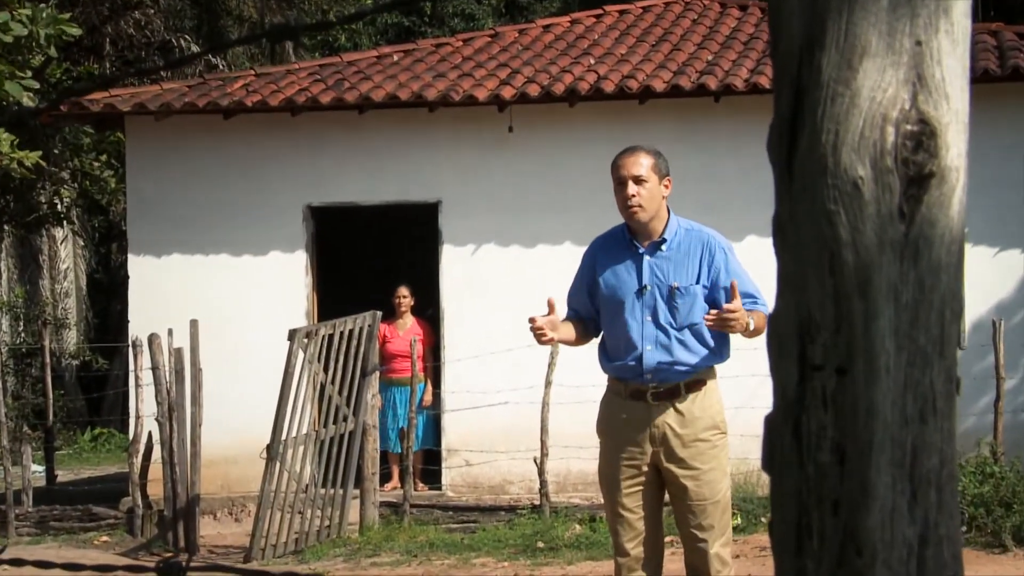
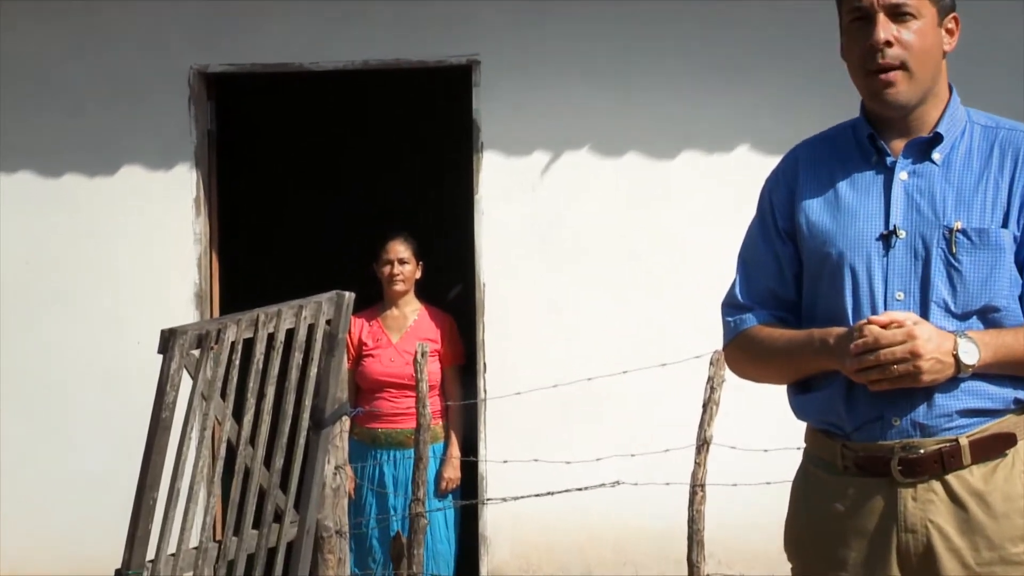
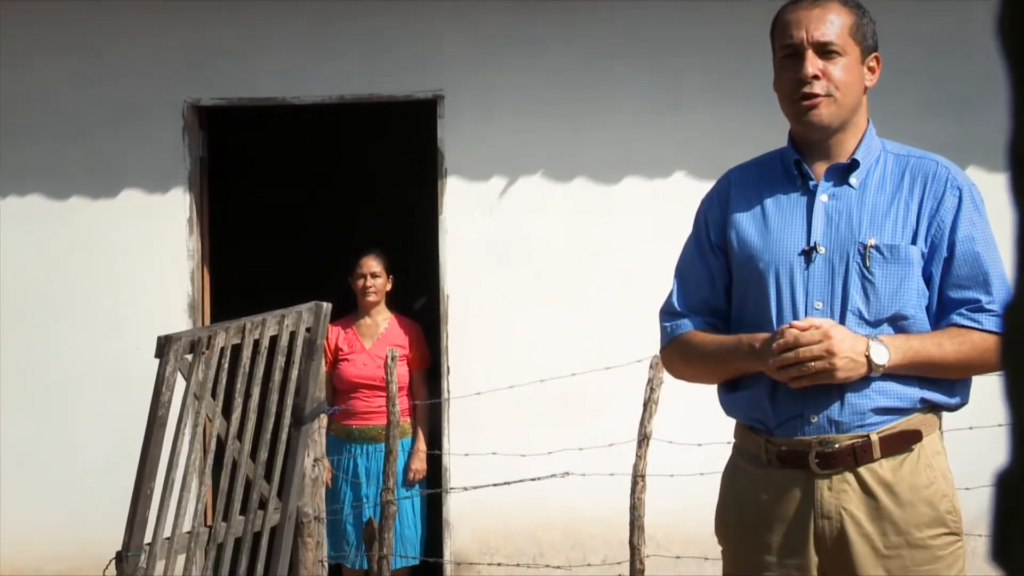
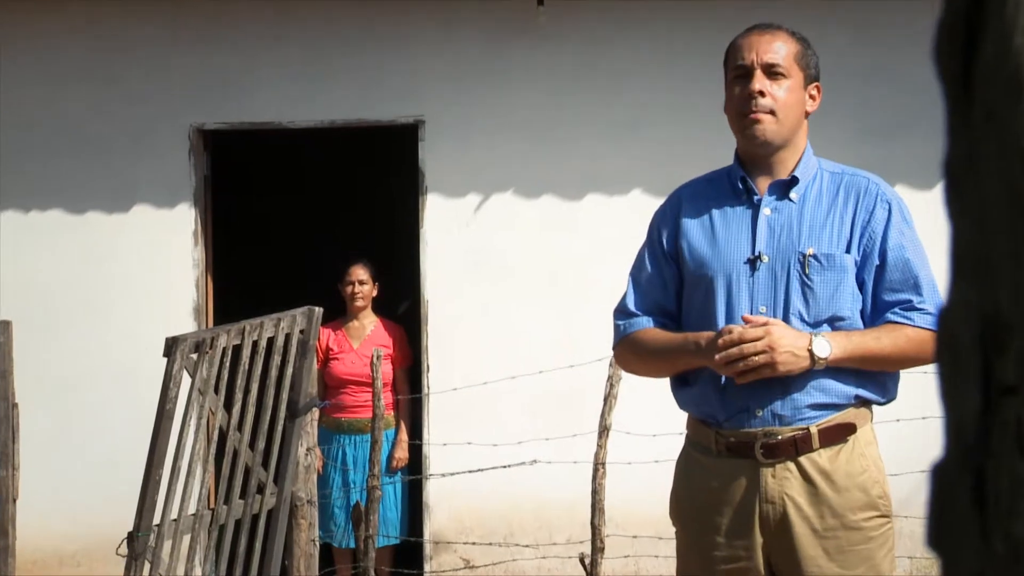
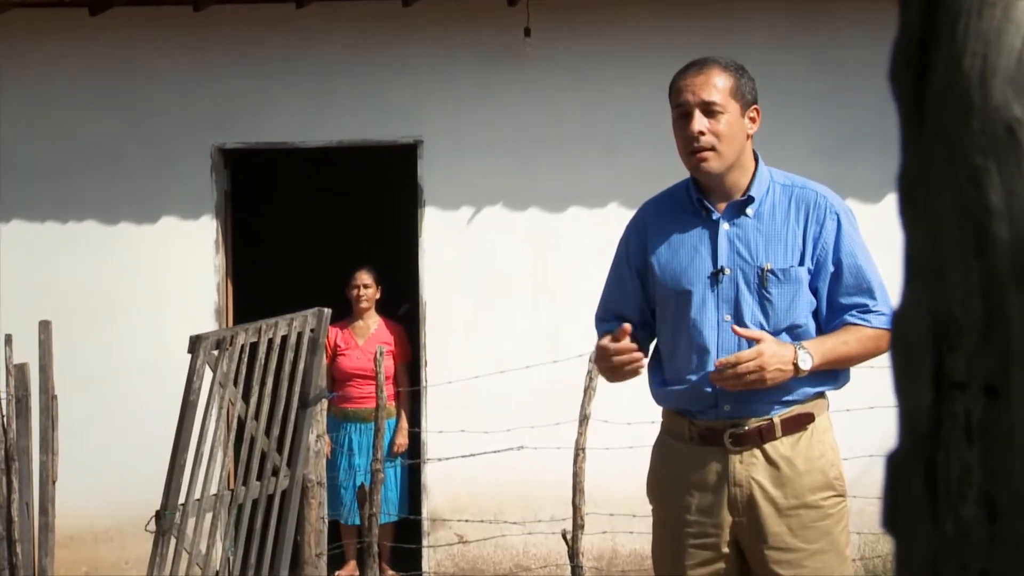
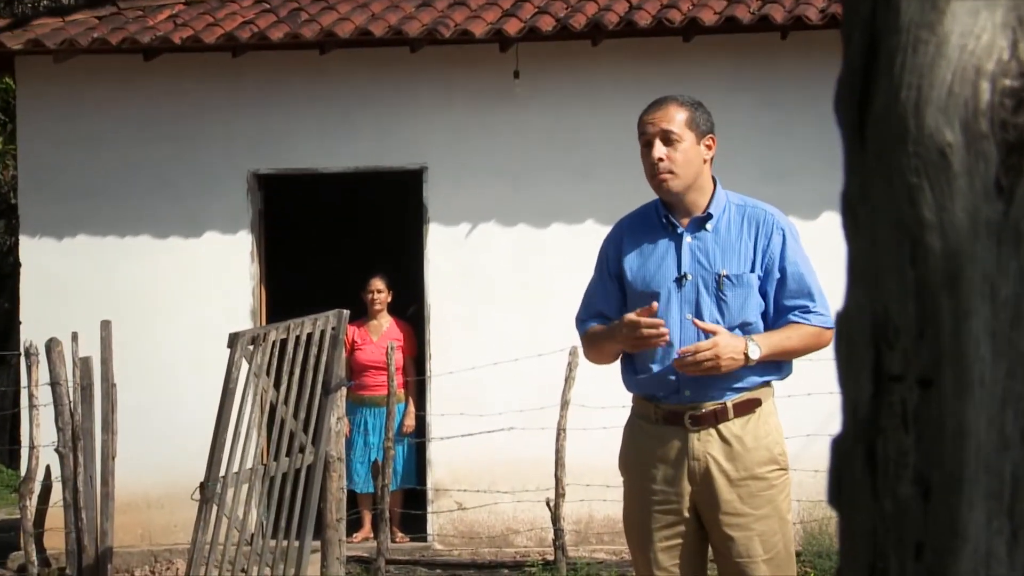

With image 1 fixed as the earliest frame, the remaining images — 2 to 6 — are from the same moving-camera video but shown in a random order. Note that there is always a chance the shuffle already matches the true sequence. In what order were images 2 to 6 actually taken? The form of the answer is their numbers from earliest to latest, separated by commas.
6, 5, 4, 3, 2
